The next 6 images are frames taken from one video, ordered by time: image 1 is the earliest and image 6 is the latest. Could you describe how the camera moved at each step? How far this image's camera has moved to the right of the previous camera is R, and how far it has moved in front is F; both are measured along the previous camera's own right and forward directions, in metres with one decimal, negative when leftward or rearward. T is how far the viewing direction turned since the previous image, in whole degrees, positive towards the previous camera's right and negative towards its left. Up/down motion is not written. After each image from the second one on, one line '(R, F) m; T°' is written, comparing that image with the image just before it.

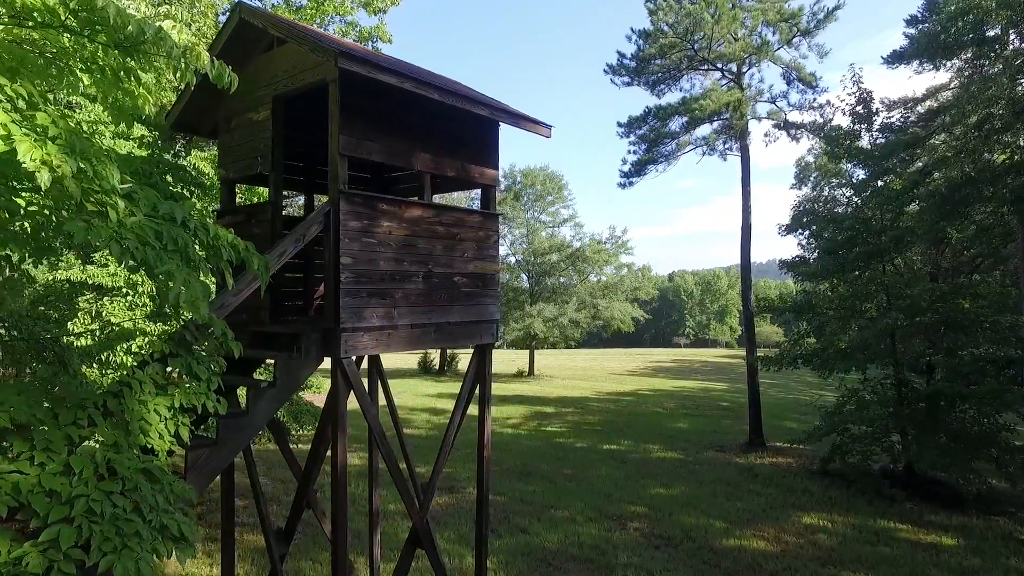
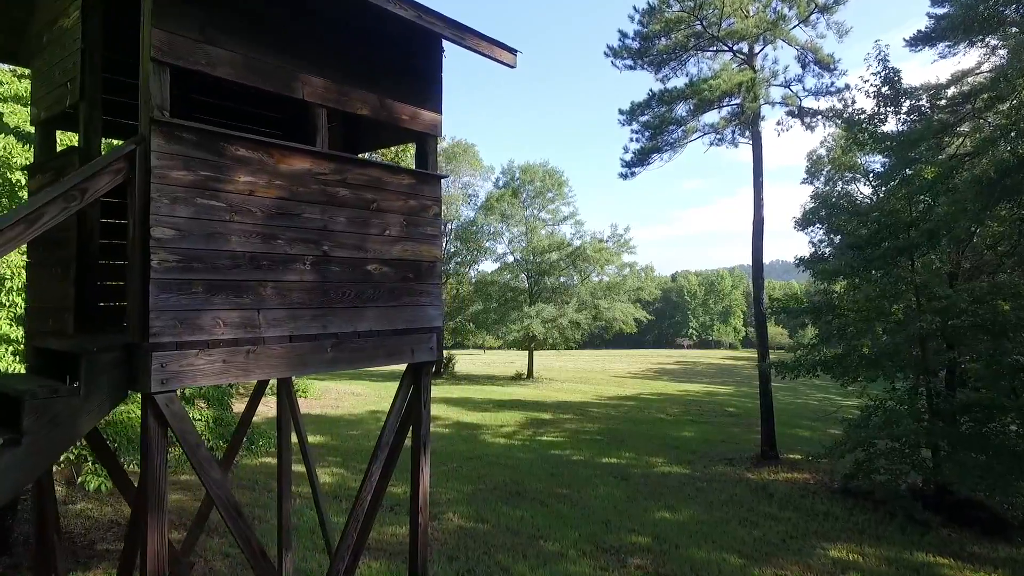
(+0.2, +0.9) m; 0°
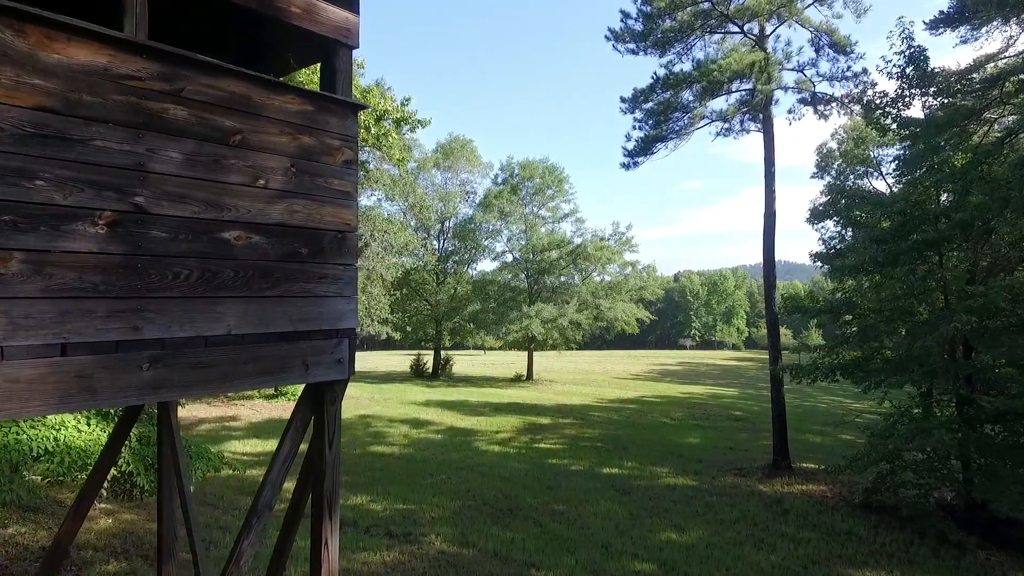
(+0.1, +0.7) m; 0°
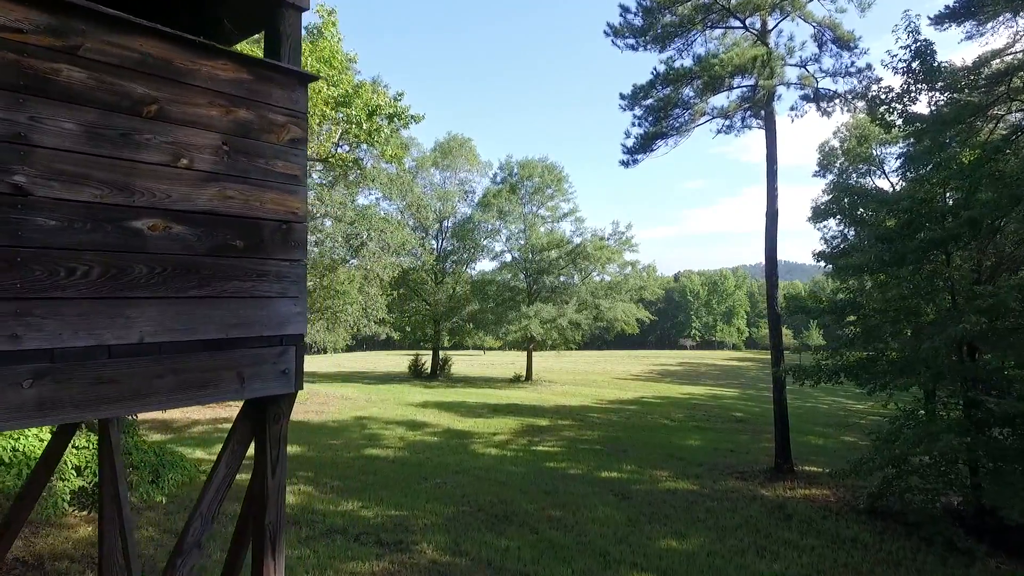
(+0.1, +0.2) m; 0°
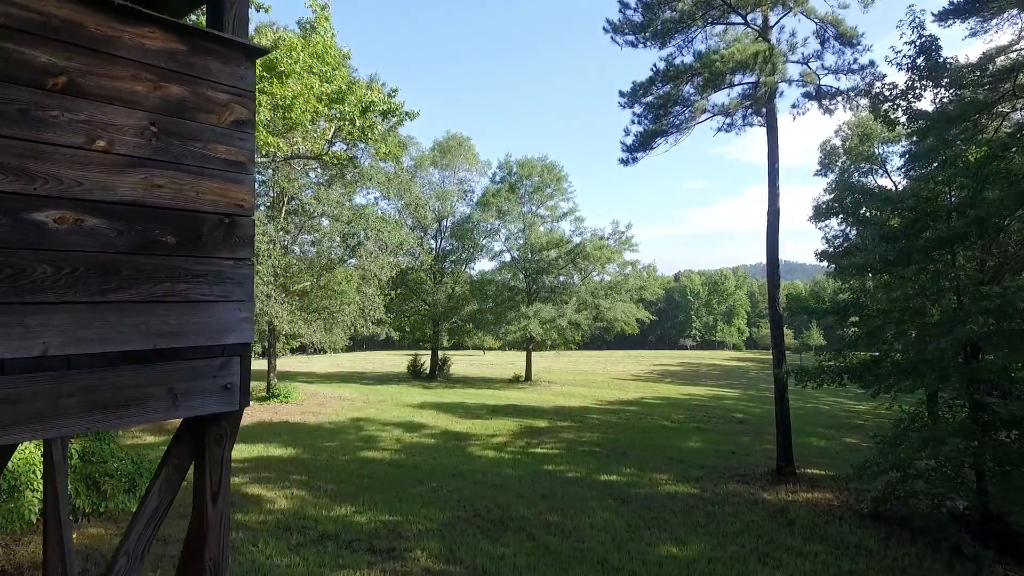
(0.0, +0.2) m; 0°
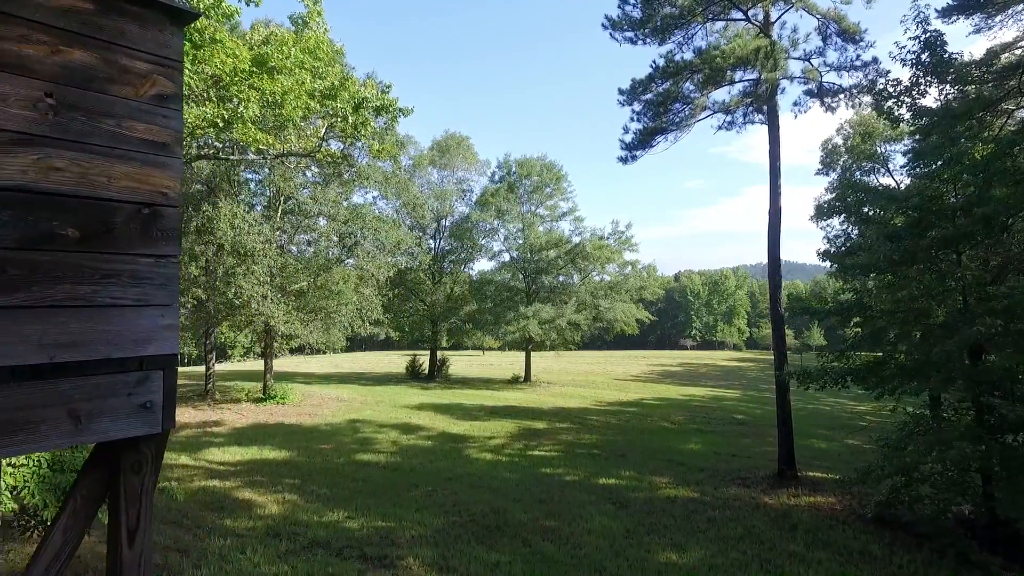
(0.0, +0.2) m; 0°
